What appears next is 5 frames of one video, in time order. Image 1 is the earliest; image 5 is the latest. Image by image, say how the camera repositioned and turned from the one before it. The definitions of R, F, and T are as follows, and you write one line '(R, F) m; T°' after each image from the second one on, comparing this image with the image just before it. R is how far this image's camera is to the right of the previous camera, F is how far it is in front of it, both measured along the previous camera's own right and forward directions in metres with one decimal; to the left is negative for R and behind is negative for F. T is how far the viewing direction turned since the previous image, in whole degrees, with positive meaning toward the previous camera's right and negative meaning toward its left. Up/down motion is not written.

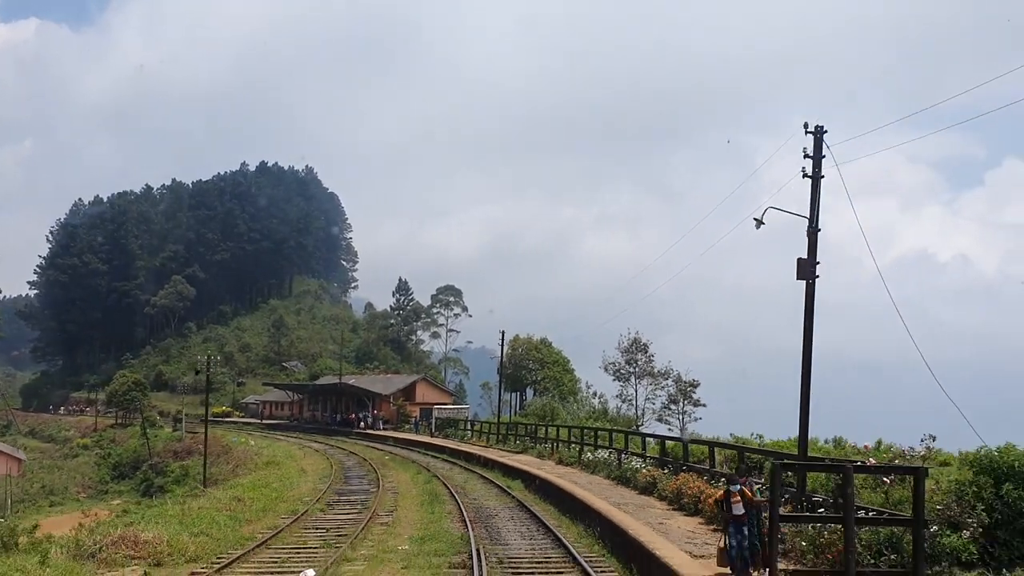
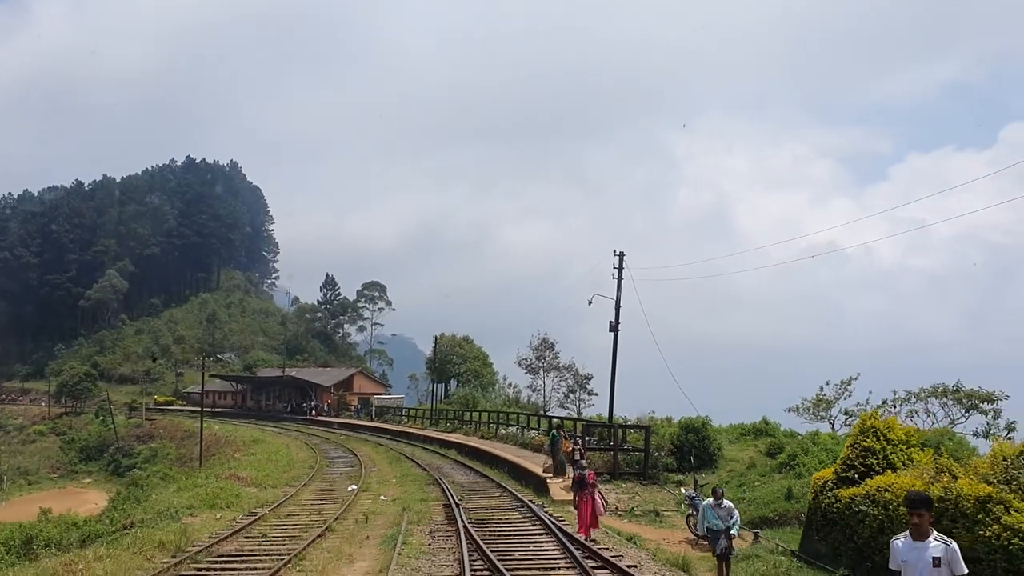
(-0.9, -9.9) m; +6°
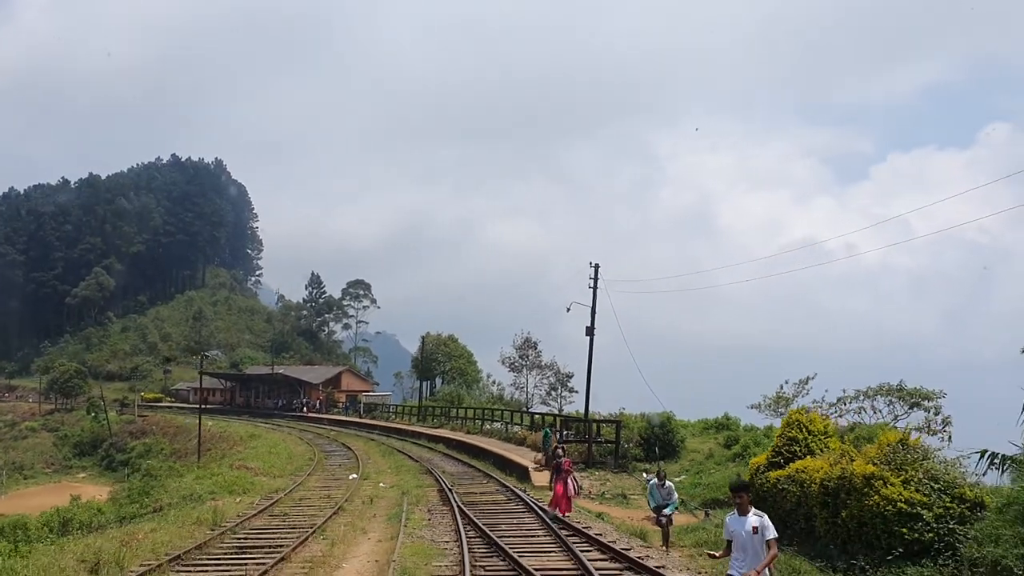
(-0.1, -2.3) m; +1°
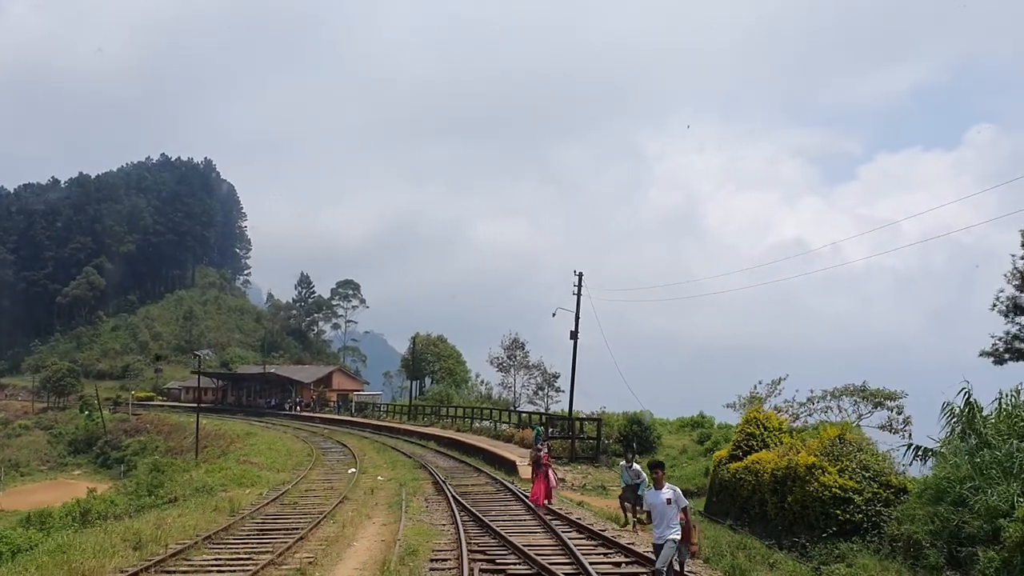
(0.0, -1.7) m; +1°
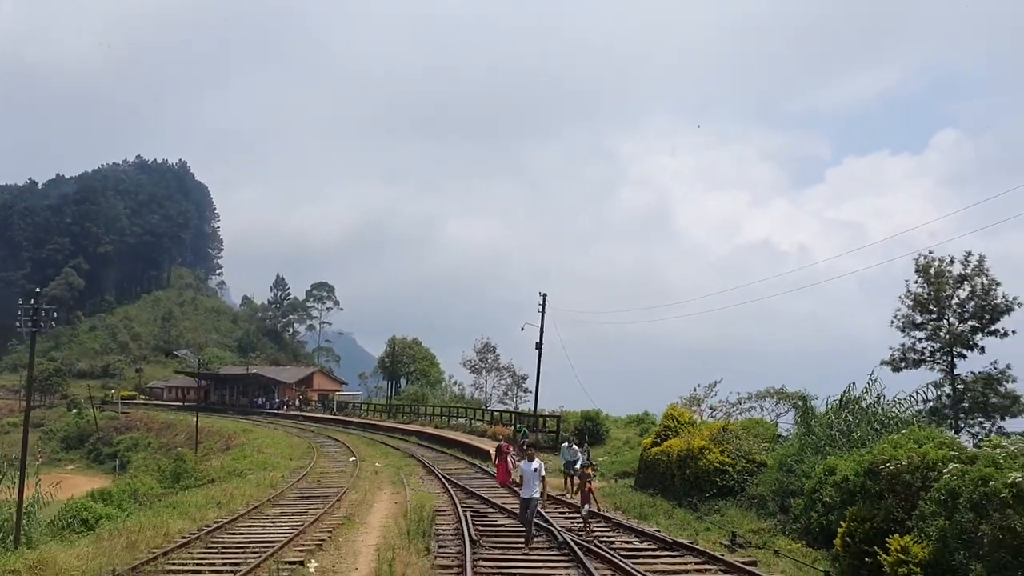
(-0.2, -5.0) m; +2°
